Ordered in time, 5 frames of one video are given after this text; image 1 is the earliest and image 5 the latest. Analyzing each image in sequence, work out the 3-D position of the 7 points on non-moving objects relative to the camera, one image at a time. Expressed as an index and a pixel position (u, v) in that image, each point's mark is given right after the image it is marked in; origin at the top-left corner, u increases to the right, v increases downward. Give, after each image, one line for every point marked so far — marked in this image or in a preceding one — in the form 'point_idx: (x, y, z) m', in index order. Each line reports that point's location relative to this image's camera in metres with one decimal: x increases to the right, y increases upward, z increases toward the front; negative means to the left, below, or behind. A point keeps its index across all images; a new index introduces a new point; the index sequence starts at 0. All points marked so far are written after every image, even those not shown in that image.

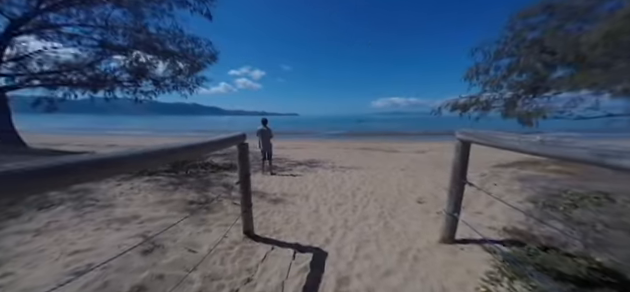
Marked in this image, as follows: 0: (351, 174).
0: (+1.2, -1.0, +9.0) m
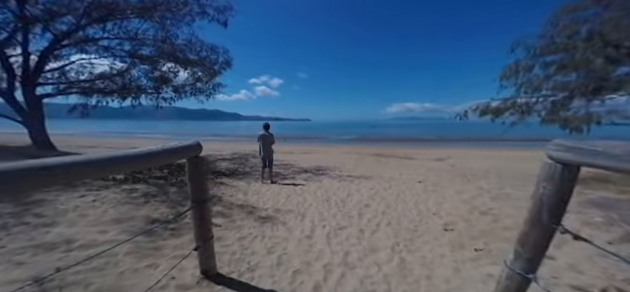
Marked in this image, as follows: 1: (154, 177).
0: (+1.3, -1.3, +7.8) m
1: (-4.9, -1.0, +7.6) m
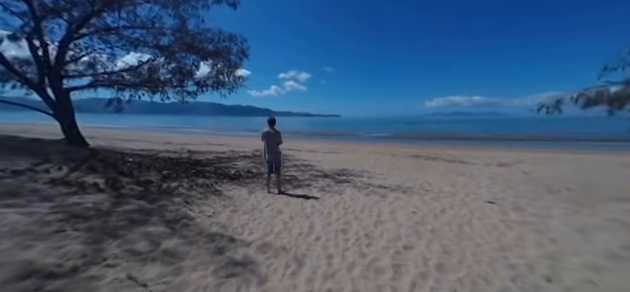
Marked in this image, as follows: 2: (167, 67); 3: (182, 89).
0: (+1.7, -1.3, +5.5) m
1: (-4.5, -0.9, +6.2) m
2: (-8.5, +4.6, +14.5) m
3: (-8.1, +3.5, +15.5) m
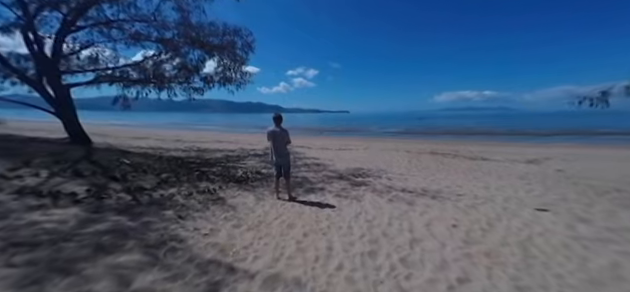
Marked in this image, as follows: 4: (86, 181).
0: (+2.0, -1.3, +4.6) m
1: (-4.2, -0.9, +5.4) m
2: (-8.0, +4.6, +13.8) m
3: (-7.6, +3.6, +14.8) m
4: (-5.1, -0.8, +5.5) m
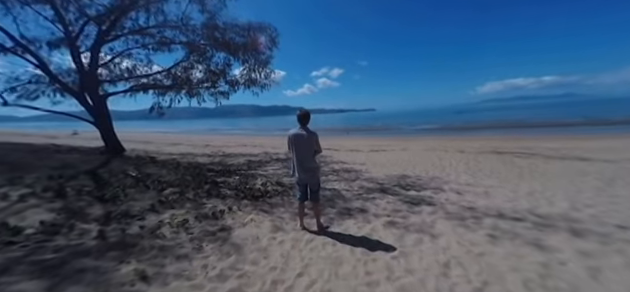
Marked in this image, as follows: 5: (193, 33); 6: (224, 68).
0: (+2.6, -1.3, +2.4) m
1: (-3.5, -1.2, +4.0) m
2: (-6.3, +4.3, +12.8) m
3: (-5.8, +3.2, +13.7) m
4: (-4.4, -1.1, +4.3) m
5: (-6.3, +5.9, +12.1) m
6: (-4.8, +4.2, +12.8) m
